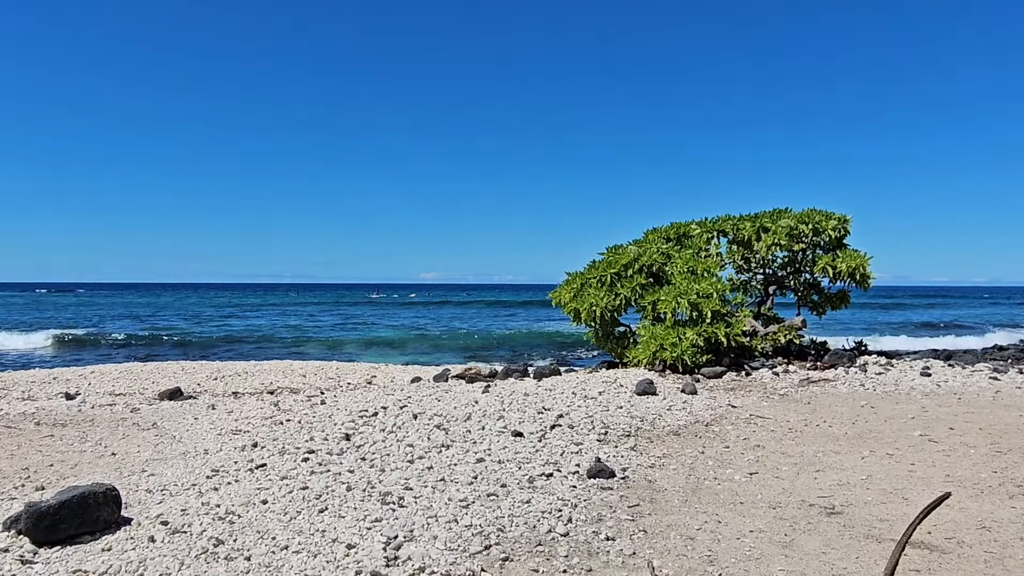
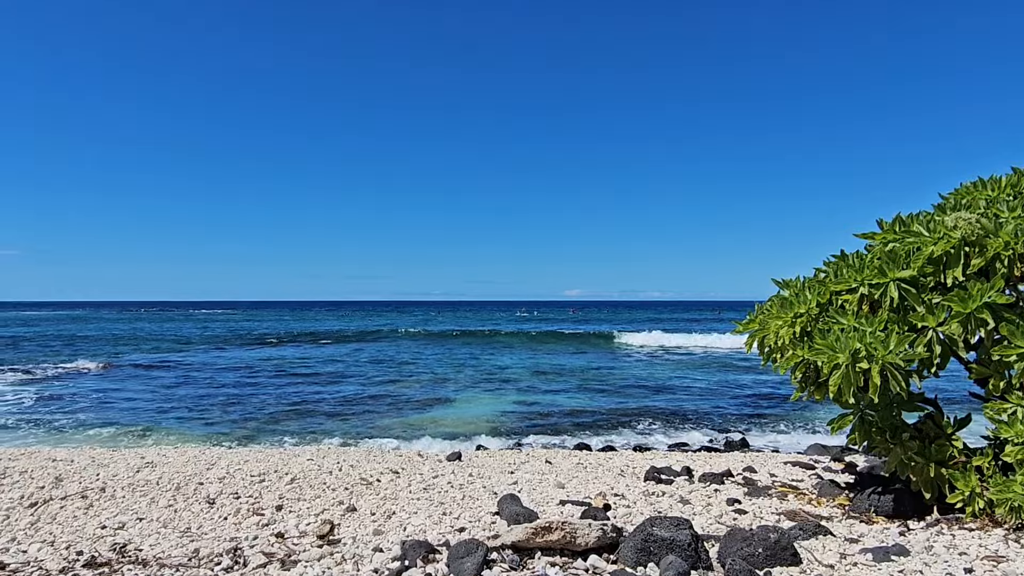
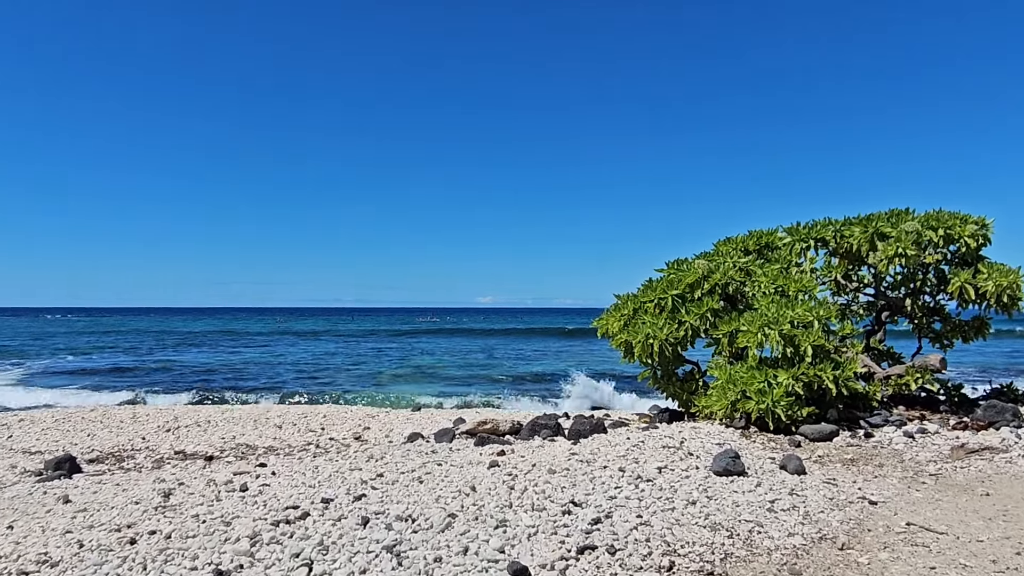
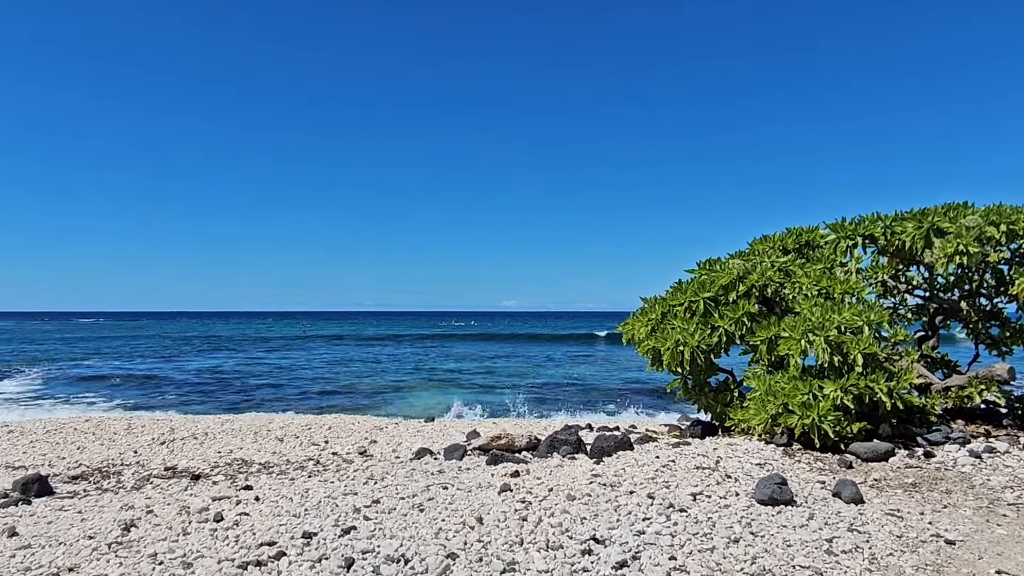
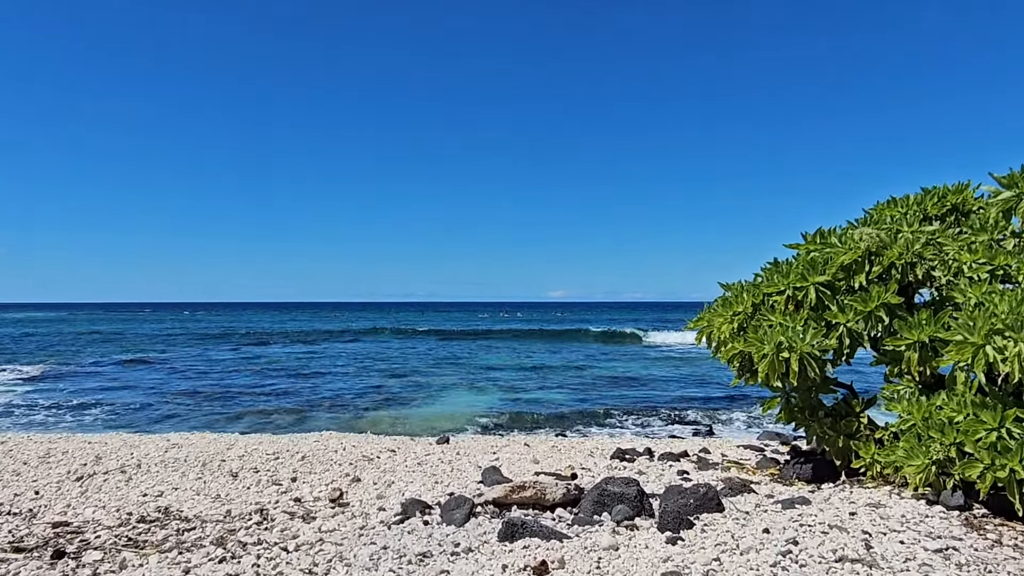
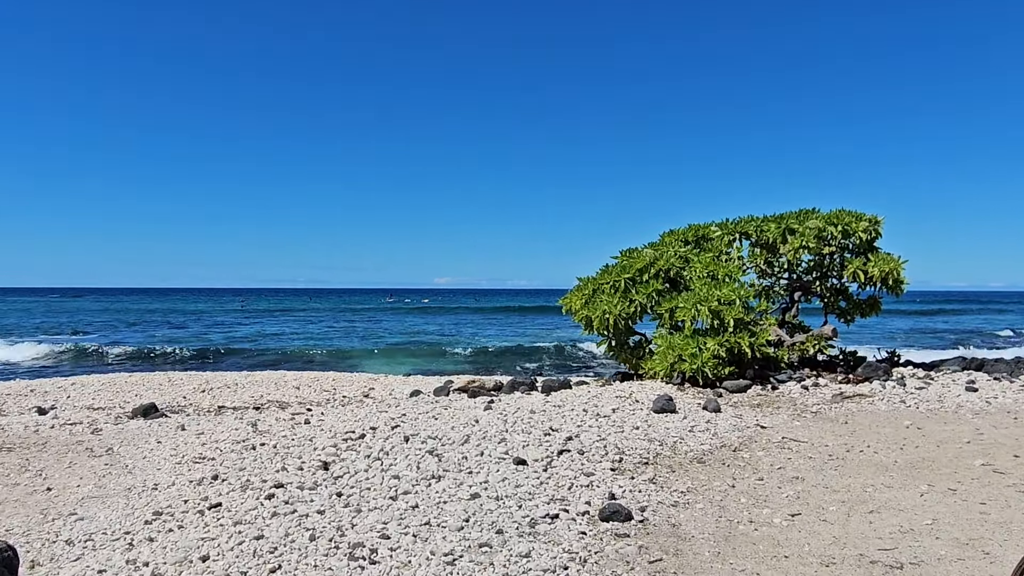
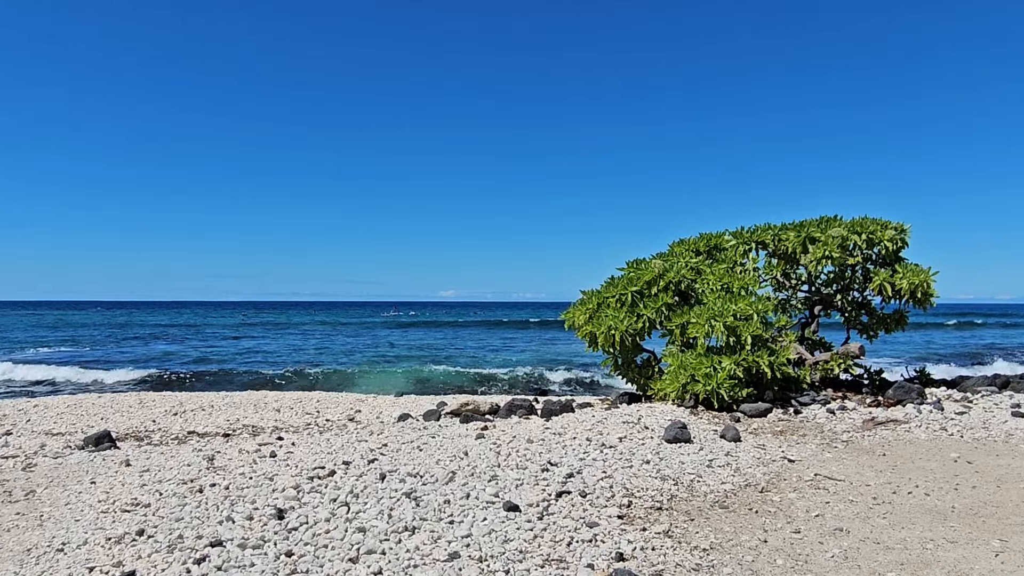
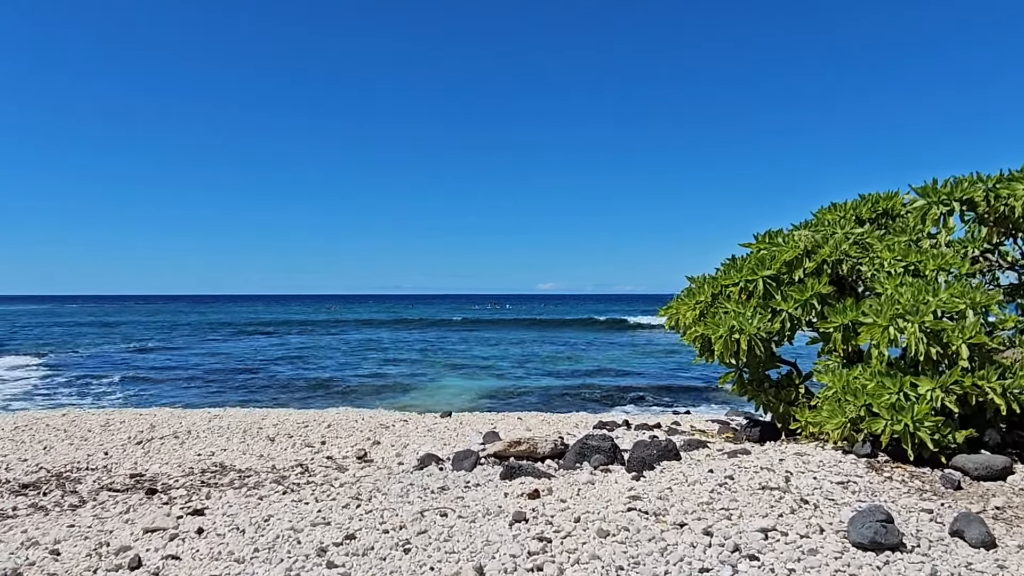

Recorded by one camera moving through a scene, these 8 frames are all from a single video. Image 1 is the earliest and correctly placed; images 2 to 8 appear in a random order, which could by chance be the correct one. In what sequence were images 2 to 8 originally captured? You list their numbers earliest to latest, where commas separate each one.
6, 7, 3, 4, 8, 5, 2
